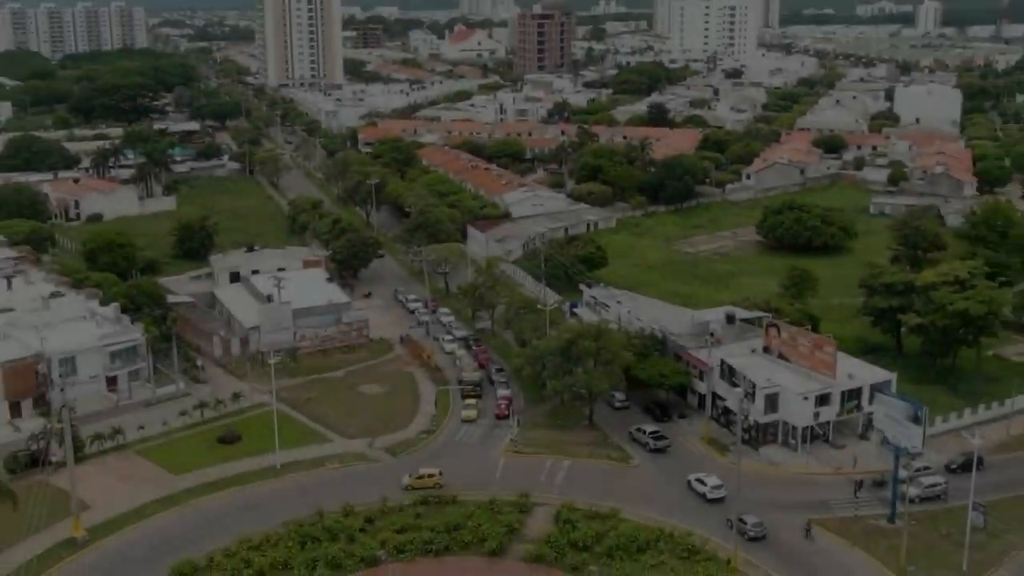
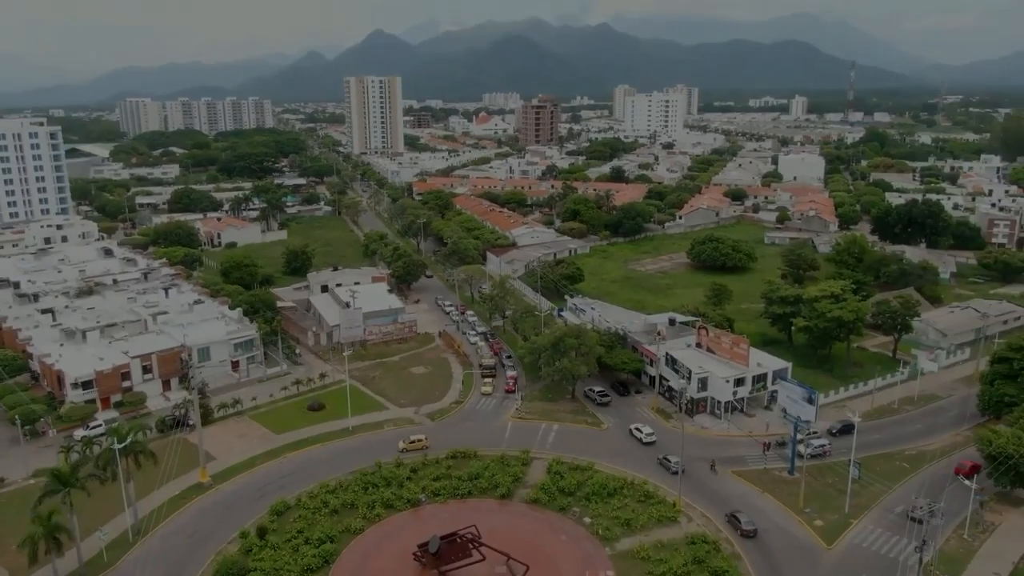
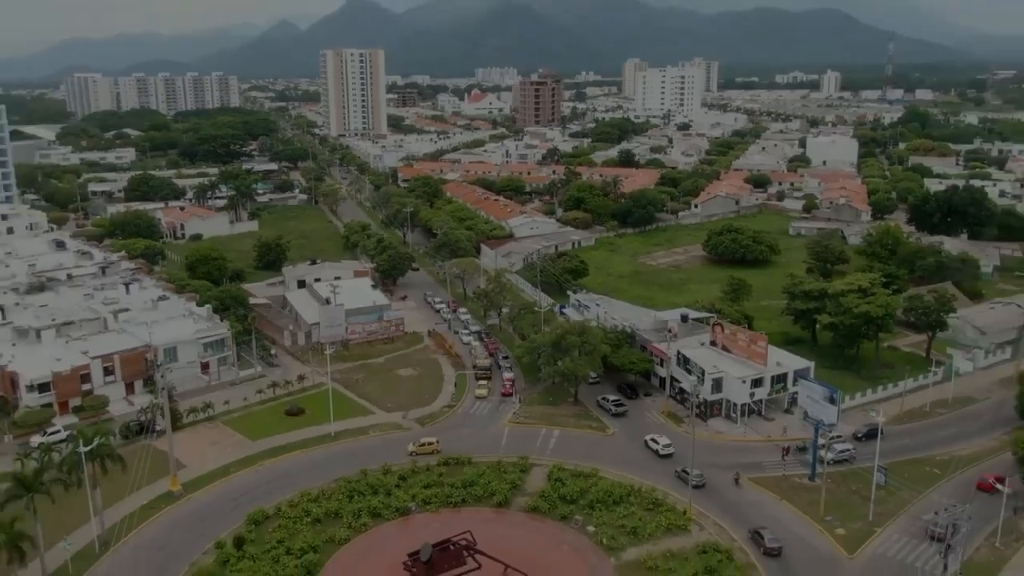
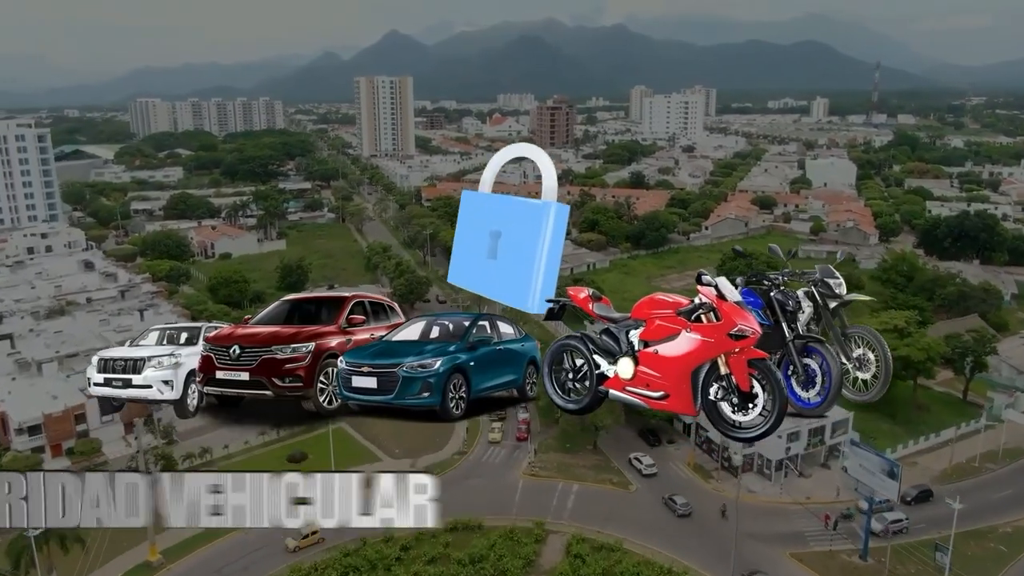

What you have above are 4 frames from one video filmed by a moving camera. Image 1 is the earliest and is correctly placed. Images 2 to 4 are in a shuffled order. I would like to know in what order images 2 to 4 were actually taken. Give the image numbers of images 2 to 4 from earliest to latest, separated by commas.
3, 2, 4
